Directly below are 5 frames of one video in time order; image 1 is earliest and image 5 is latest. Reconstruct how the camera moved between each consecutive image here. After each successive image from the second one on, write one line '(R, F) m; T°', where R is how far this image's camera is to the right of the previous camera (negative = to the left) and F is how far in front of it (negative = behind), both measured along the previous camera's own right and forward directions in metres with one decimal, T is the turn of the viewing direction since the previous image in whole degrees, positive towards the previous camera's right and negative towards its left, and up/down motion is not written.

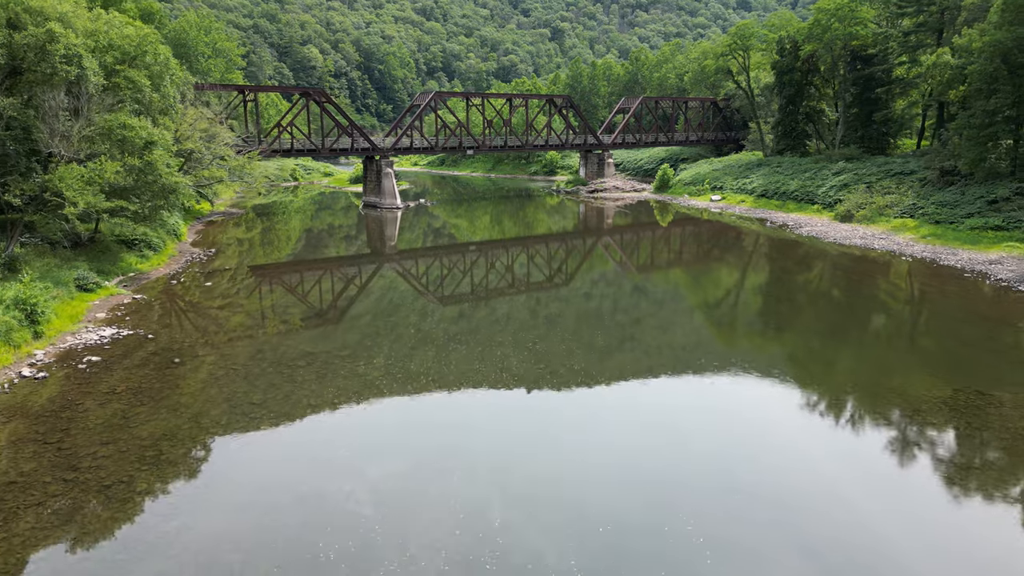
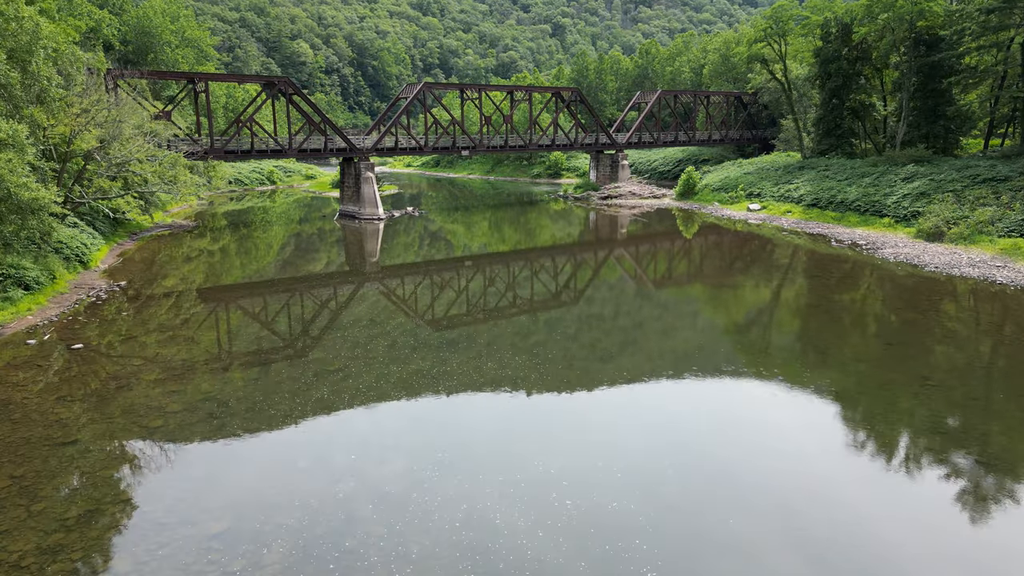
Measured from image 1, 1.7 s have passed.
(-0.1, +2.9) m; 0°
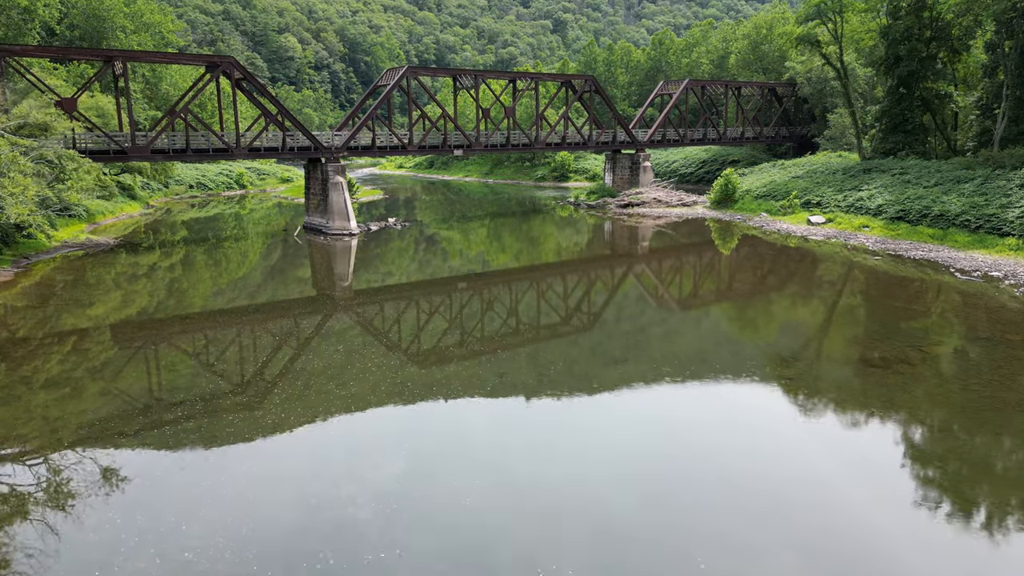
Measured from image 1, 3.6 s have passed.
(-0.1, +3.2) m; 0°
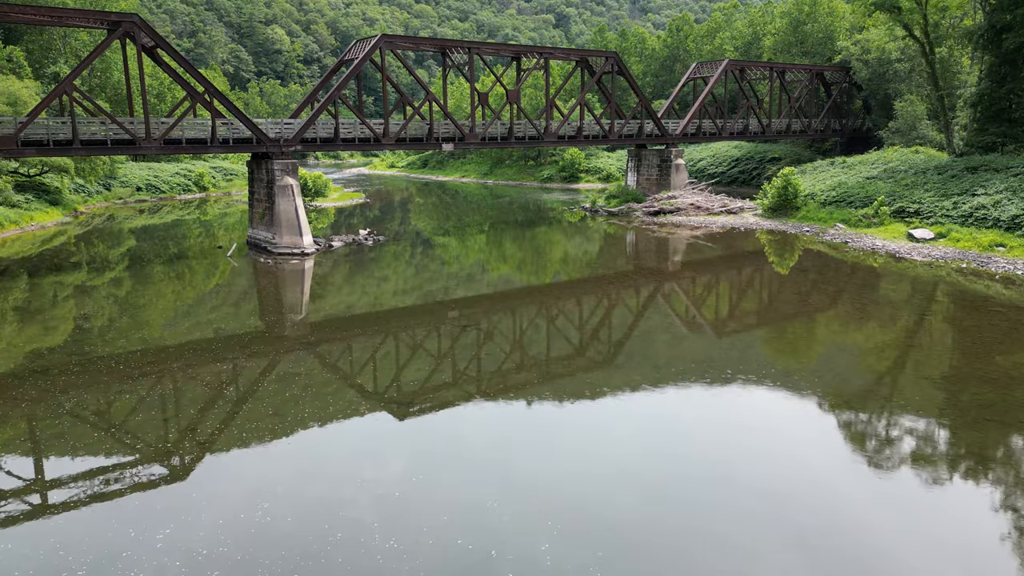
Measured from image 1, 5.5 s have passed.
(-0.1, +3.2) m; 0°
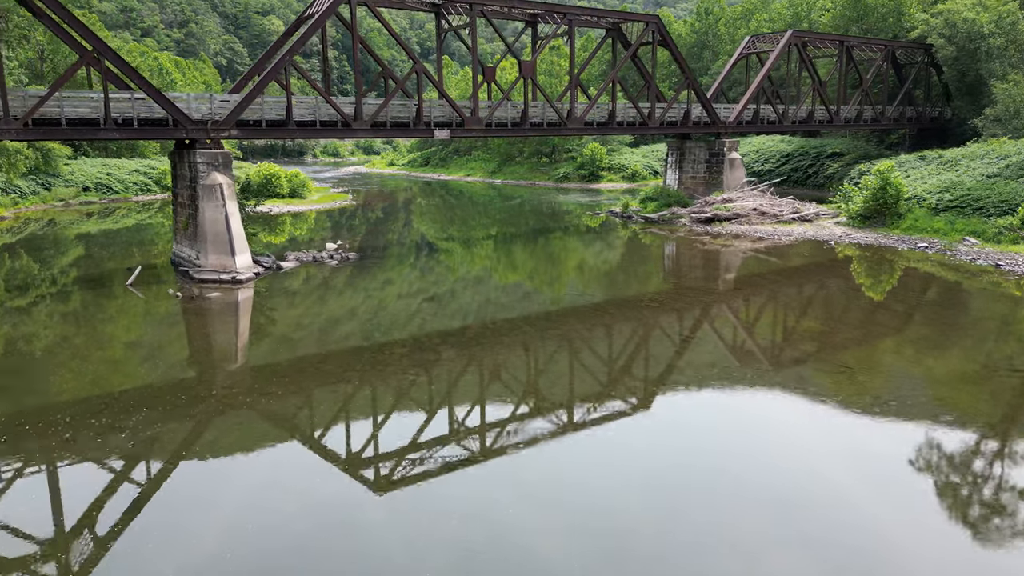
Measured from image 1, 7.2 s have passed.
(-0.1, +2.9) m; -1°
